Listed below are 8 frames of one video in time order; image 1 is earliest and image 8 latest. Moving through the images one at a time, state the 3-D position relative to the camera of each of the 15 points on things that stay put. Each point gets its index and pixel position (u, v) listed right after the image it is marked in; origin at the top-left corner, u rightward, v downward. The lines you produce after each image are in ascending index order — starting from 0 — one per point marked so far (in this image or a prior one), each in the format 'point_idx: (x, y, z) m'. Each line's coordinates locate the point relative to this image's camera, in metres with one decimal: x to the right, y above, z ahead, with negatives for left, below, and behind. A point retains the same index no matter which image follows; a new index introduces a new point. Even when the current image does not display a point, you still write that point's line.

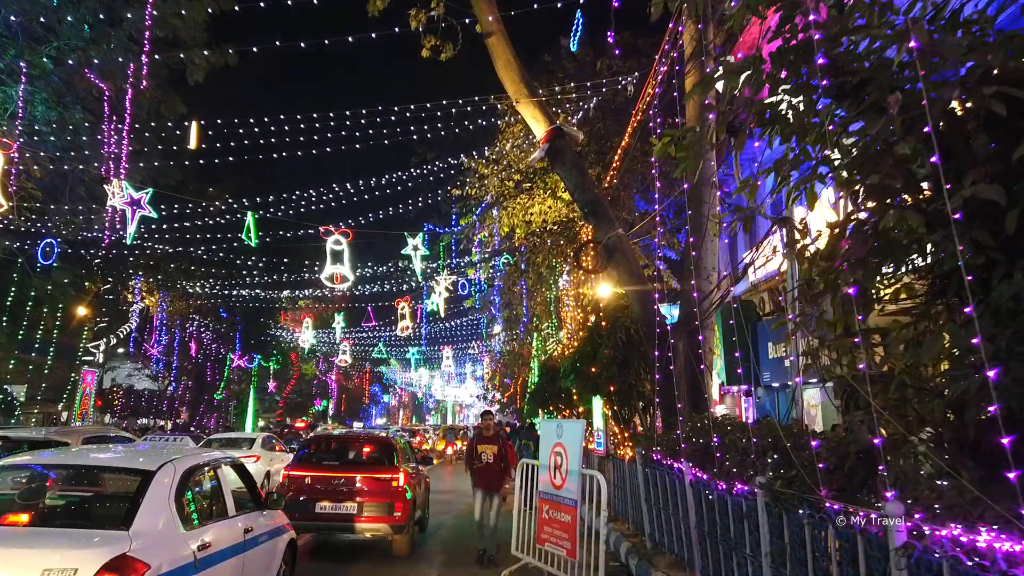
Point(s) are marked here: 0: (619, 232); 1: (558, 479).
0: (+1.2, +0.6, +8.1) m
1: (+0.4, -1.5, +6.0) m
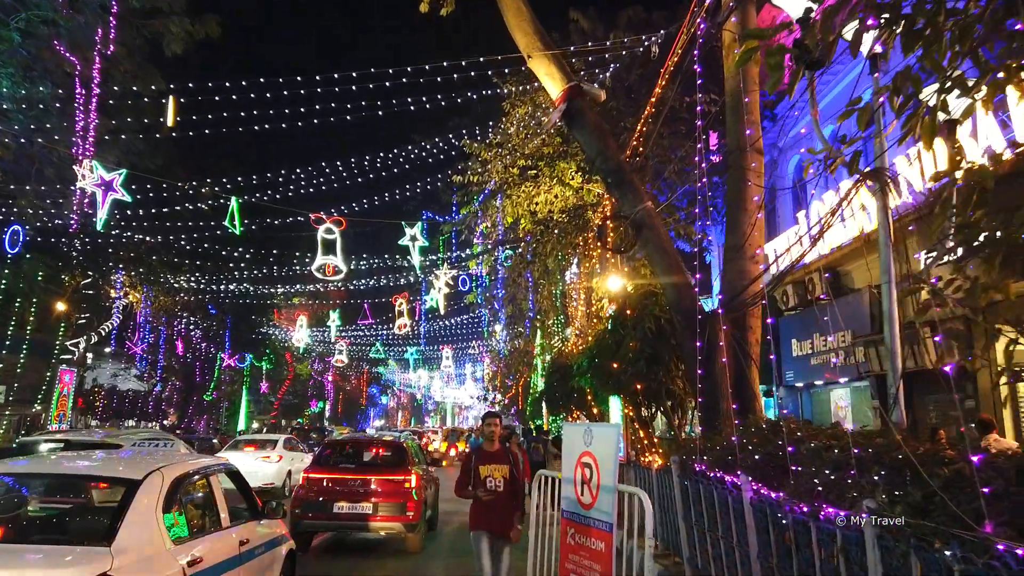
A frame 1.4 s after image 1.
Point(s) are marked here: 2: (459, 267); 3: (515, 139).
0: (+1.3, +0.8, +7.0) m
1: (+0.5, -1.4, +4.9) m
2: (-1.4, +0.5, +19.9) m
3: (+0.1, +2.9, +14.8) m
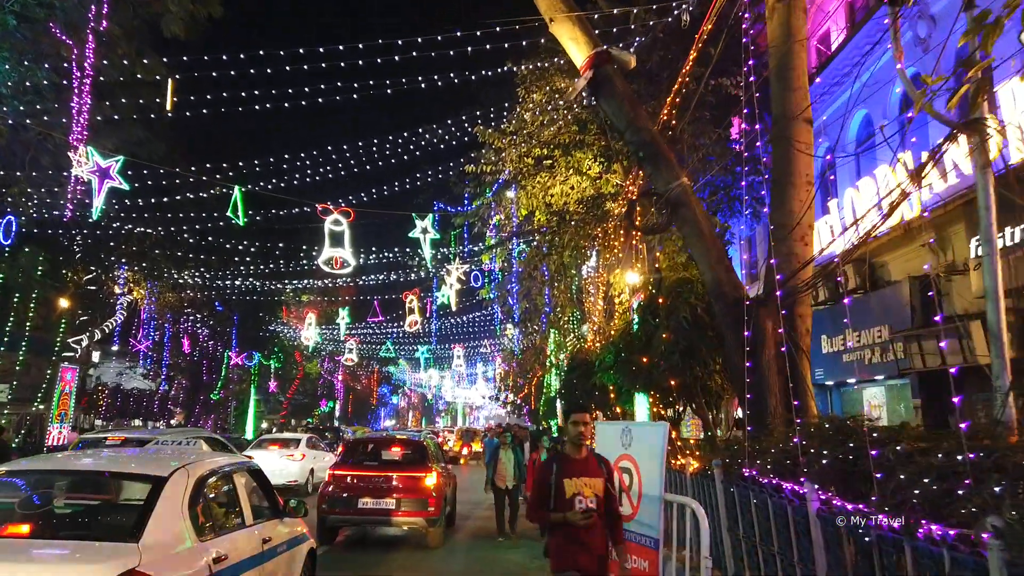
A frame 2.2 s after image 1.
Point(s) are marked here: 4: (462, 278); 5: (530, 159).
0: (+1.4, +0.9, +6.3) m
1: (+0.6, -1.2, +4.3) m
2: (-1.0, +0.7, +19.2) m
3: (+0.4, +3.0, +14.1) m
4: (-1.3, +0.2, +19.3) m
5: (+0.4, +2.4, +14.5) m
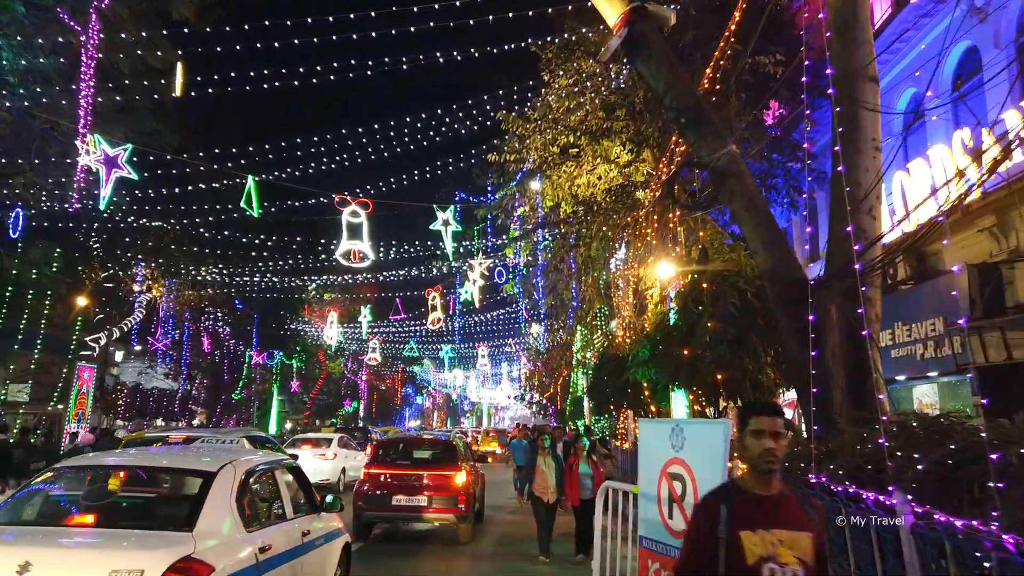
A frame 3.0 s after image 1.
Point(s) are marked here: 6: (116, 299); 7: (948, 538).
0: (+1.6, +1.0, +5.6) m
1: (+0.8, -1.1, +3.6) m
2: (-0.4, +0.8, +18.6) m
3: (+0.8, +3.2, +13.5) m
4: (-0.7, +0.4, +18.7) m
5: (+0.8, +2.6, +13.9) m
6: (-9.8, -0.3, +18.8) m
7: (+1.8, -1.0, +3.1) m
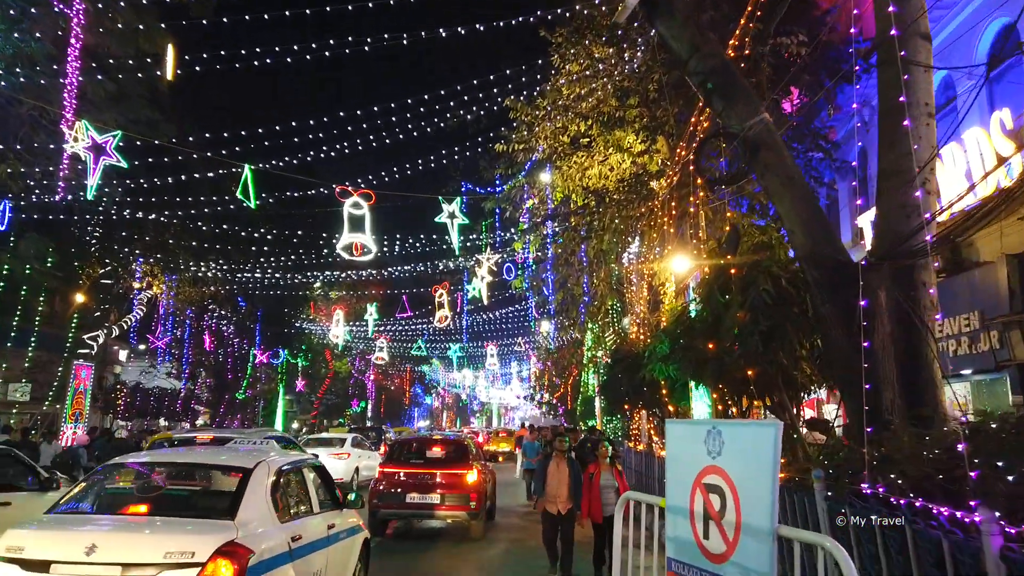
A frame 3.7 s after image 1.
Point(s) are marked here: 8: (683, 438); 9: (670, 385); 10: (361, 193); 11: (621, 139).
0: (+1.7, +1.1, +5.0) m
1: (+0.8, -1.0, +3.0) m
2: (-0.2, +0.9, +18.0) m
3: (+0.9, +3.2, +12.9) m
4: (-0.4, +0.4, +18.2) m
5: (+1.0, +2.6, +13.3) m
6: (-9.6, -0.2, +18.3) m
7: (+1.8, -0.9, +2.5) m
8: (+0.8, -0.6, +3.3) m
9: (+1.7, -1.1, +8.4) m
10: (-2.5, +1.6, +12.6) m
11: (+1.9, +2.6, +12.9) m
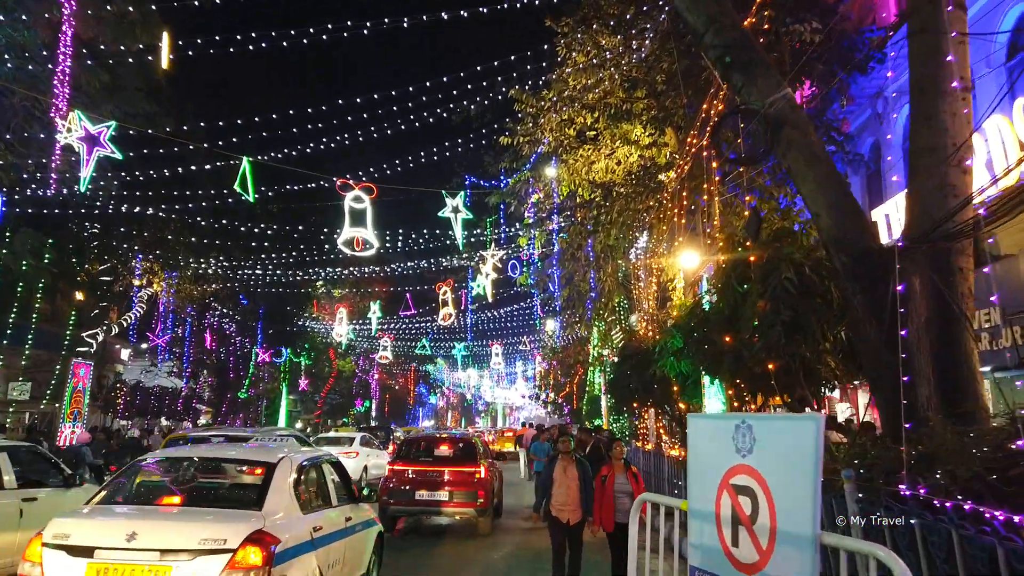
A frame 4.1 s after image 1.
0: (+1.7, +1.2, +4.7) m
1: (+0.8, -0.9, +2.7) m
2: (-0.1, +0.9, +17.7) m
3: (+1.0, +3.3, +12.6) m
4: (-0.3, +0.5, +17.8) m
5: (+1.0, +2.7, +12.9) m
6: (-9.5, -0.1, +18.1) m
7: (+1.8, -0.8, +2.2) m
8: (+0.8, -0.6, +3.0) m
9: (+1.8, -1.0, +8.1) m
10: (-2.4, +1.7, +12.3) m
11: (+1.9, +2.7, +12.6) m
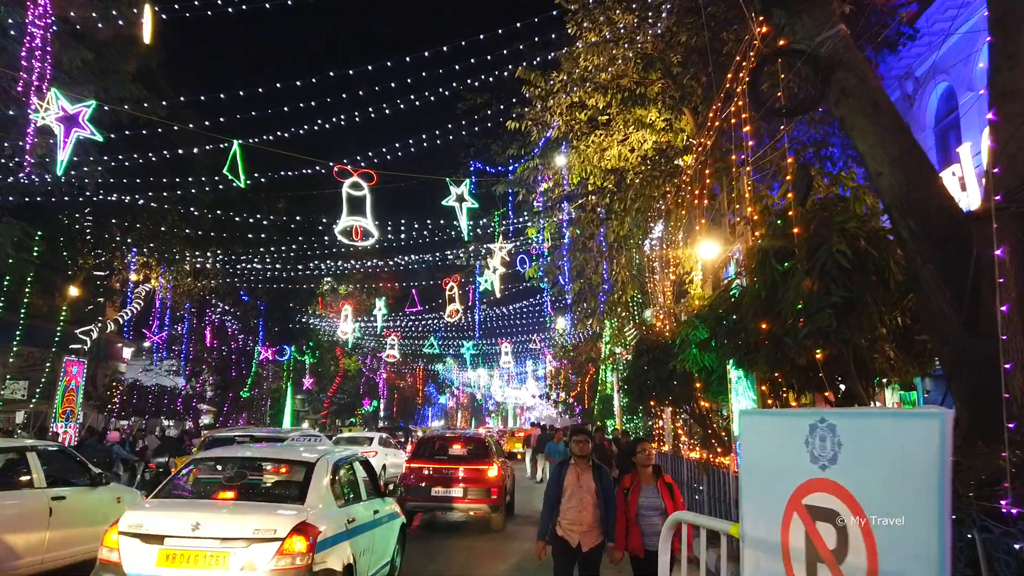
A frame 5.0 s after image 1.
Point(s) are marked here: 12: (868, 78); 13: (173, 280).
0: (+1.7, +1.4, +4.0) m
1: (+0.8, -0.8, +1.9) m
2: (+0.1, +1.1, +17.0) m
3: (+1.1, +3.5, +11.8) m
4: (-0.1, +0.6, +17.1) m
5: (+1.2, +2.9, +12.2) m
6: (-9.3, 0.0, +17.5) m
7: (+1.8, -0.7, +1.4) m
8: (+0.8, -0.4, +2.3) m
9: (+1.9, -0.9, +7.3) m
10: (-2.3, +1.8, +11.6) m
11: (+2.1, +2.8, +11.8) m
12: (+1.9, +1.1, +4.2) m
13: (-8.0, +0.2, +17.9) m
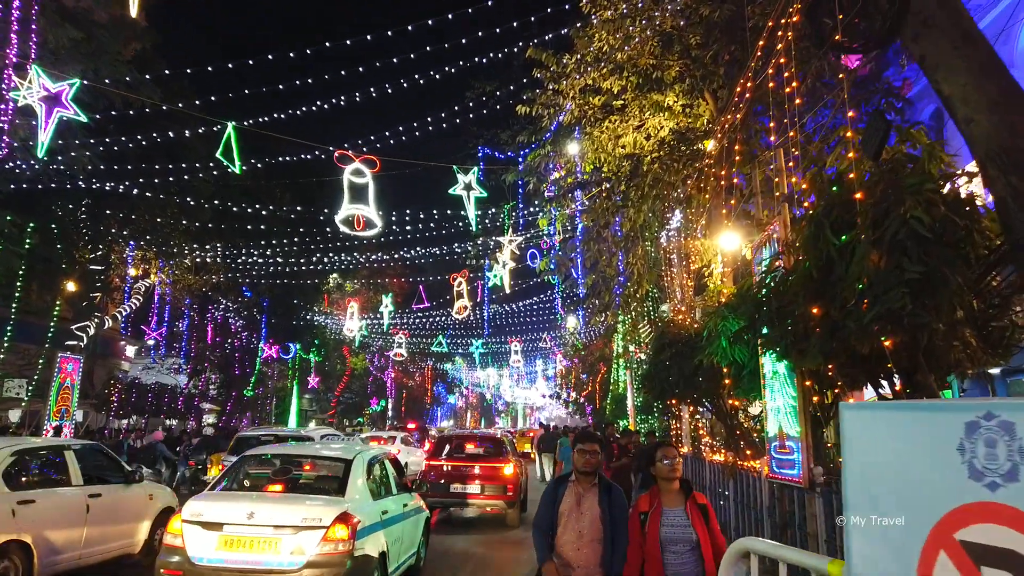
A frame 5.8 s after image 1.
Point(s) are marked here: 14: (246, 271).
0: (+1.8, +1.5, +3.3) m
1: (+0.8, -0.7, +1.3) m
2: (+0.3, +1.2, +16.3) m
3: (+1.3, +3.6, +11.2) m
4: (+0.1, +0.8, +16.5) m
5: (+1.3, +3.0, +11.6) m
6: (-9.1, +0.1, +17.0) m
7: (+1.8, -0.6, +0.8) m
8: (+0.8, -0.3, +1.6) m
9: (+2.0, -0.8, +6.7) m
10: (-2.2, +1.9, +11.0) m
11: (+2.2, +2.9, +11.2) m
12: (+2.0, +1.3, +3.5) m
13: (-7.8, +0.3, +17.4) m
14: (-6.2, +0.4, +17.4) m
